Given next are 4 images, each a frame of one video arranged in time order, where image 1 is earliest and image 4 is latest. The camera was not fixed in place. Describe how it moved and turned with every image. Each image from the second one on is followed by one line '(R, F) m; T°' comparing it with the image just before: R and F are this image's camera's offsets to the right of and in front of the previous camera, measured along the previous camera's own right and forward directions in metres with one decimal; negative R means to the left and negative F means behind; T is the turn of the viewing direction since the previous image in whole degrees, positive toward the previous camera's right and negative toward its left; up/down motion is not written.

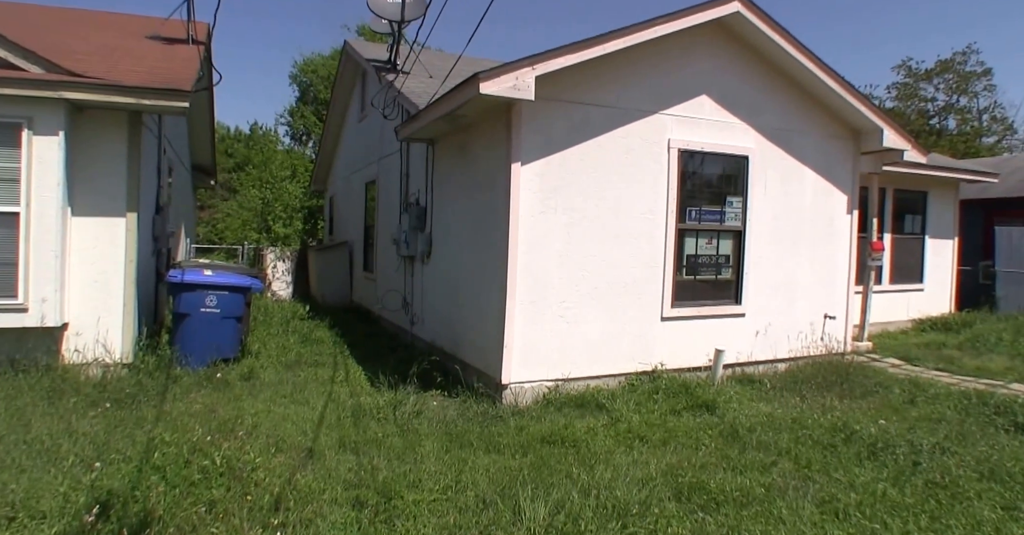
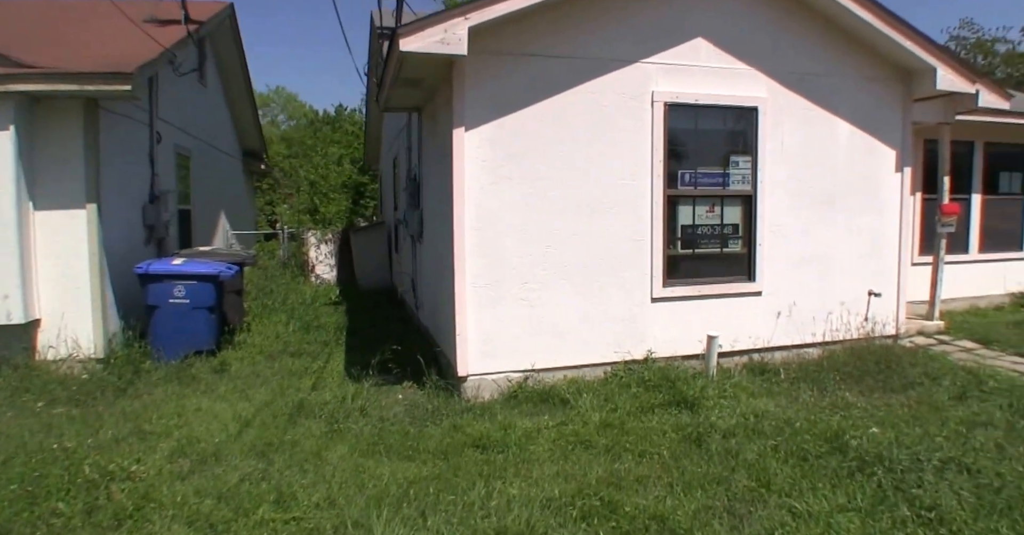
(+1.2, +0.6) m; -10°
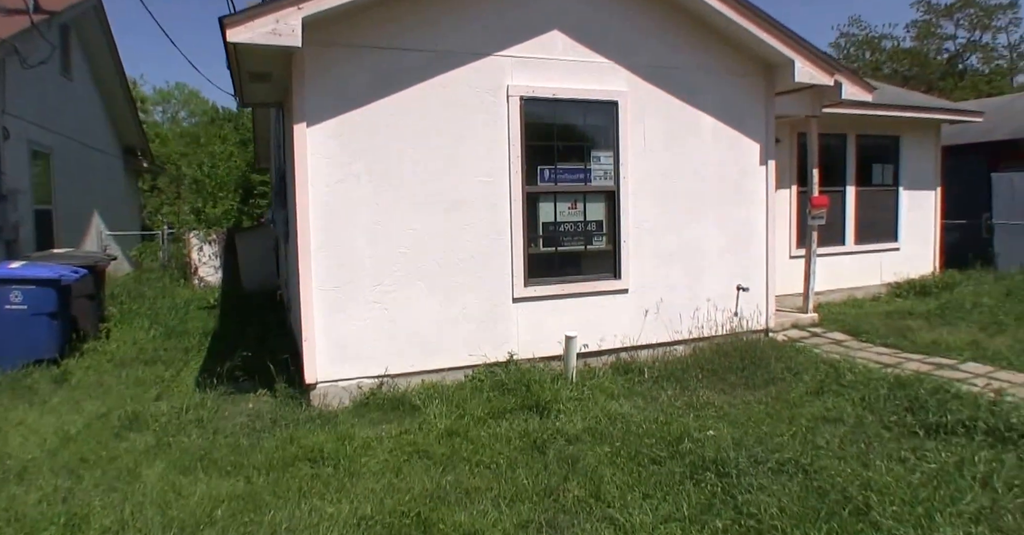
(+0.7, +0.2) m; +6°
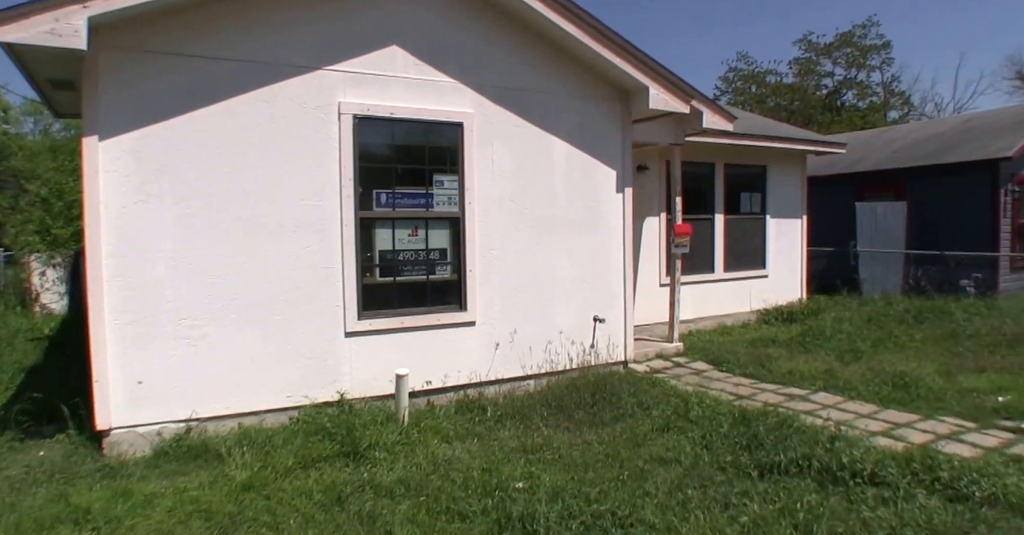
(+0.7, +0.3) m; +7°
